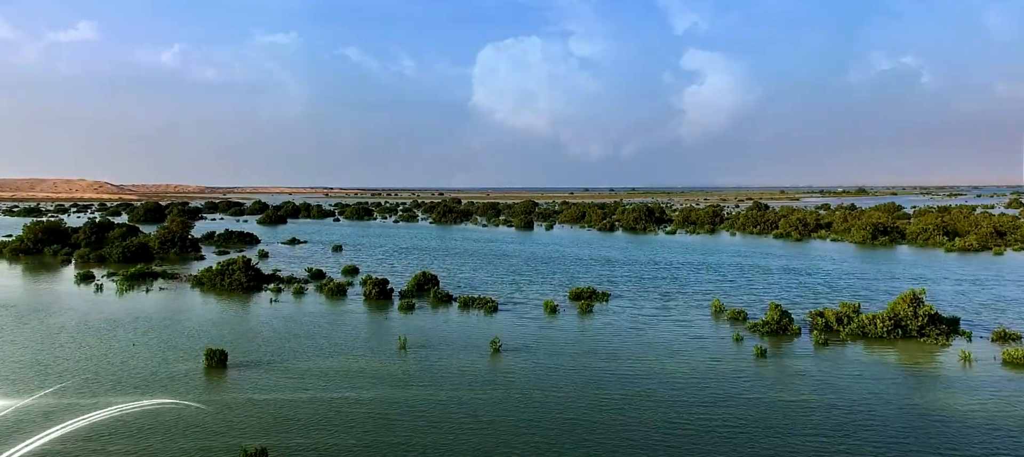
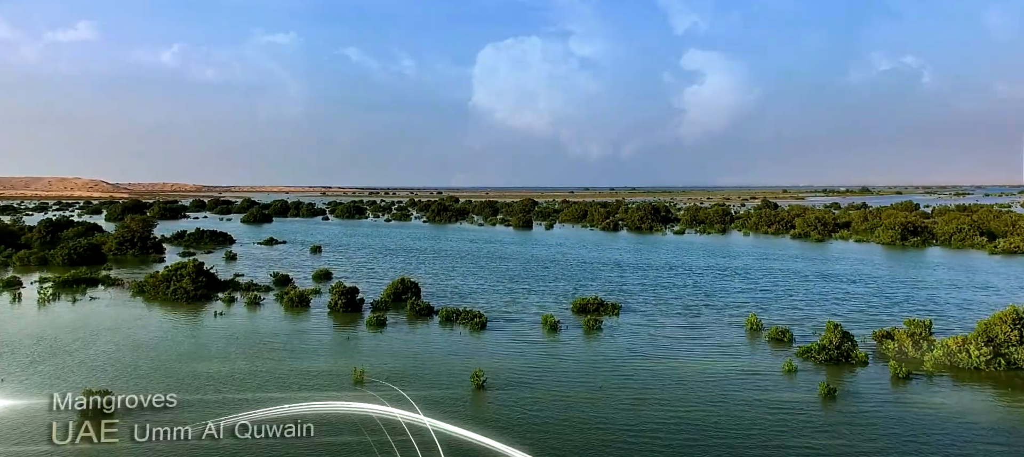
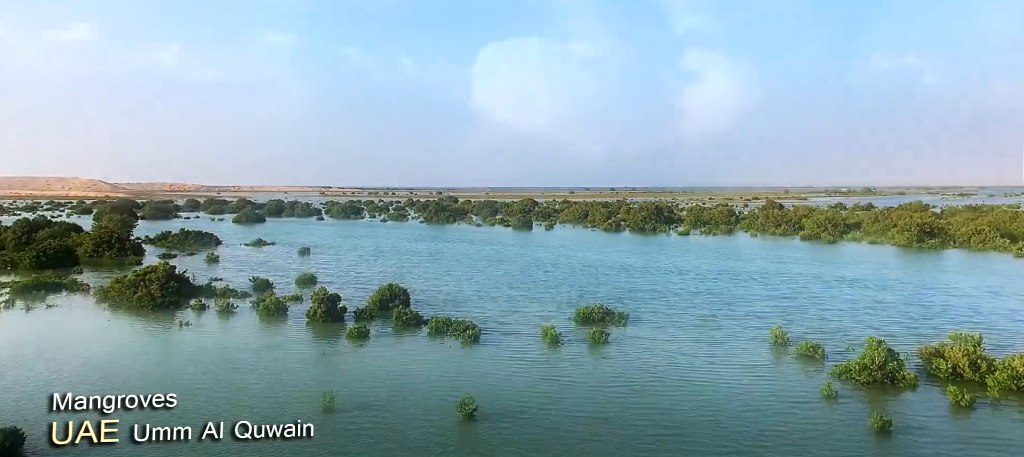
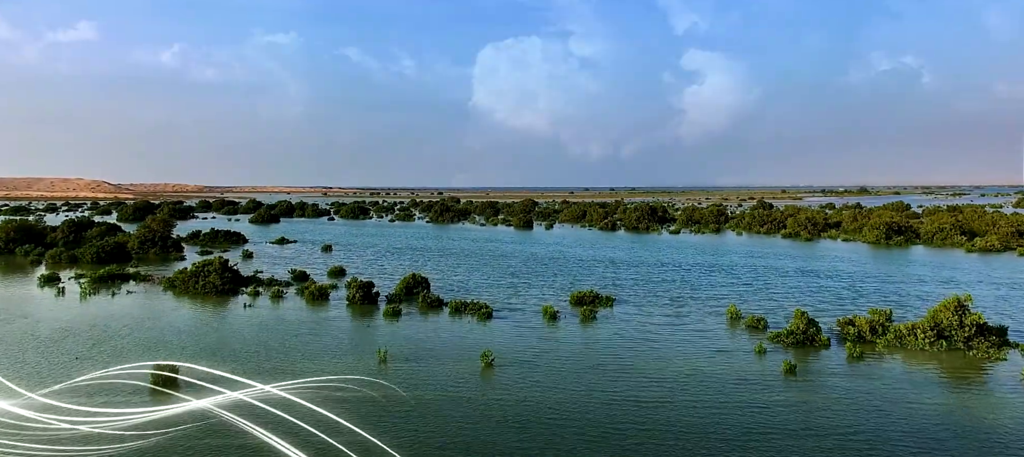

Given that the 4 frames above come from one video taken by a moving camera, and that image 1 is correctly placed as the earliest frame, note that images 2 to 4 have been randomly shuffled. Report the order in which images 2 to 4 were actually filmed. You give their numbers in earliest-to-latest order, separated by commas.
4, 2, 3
